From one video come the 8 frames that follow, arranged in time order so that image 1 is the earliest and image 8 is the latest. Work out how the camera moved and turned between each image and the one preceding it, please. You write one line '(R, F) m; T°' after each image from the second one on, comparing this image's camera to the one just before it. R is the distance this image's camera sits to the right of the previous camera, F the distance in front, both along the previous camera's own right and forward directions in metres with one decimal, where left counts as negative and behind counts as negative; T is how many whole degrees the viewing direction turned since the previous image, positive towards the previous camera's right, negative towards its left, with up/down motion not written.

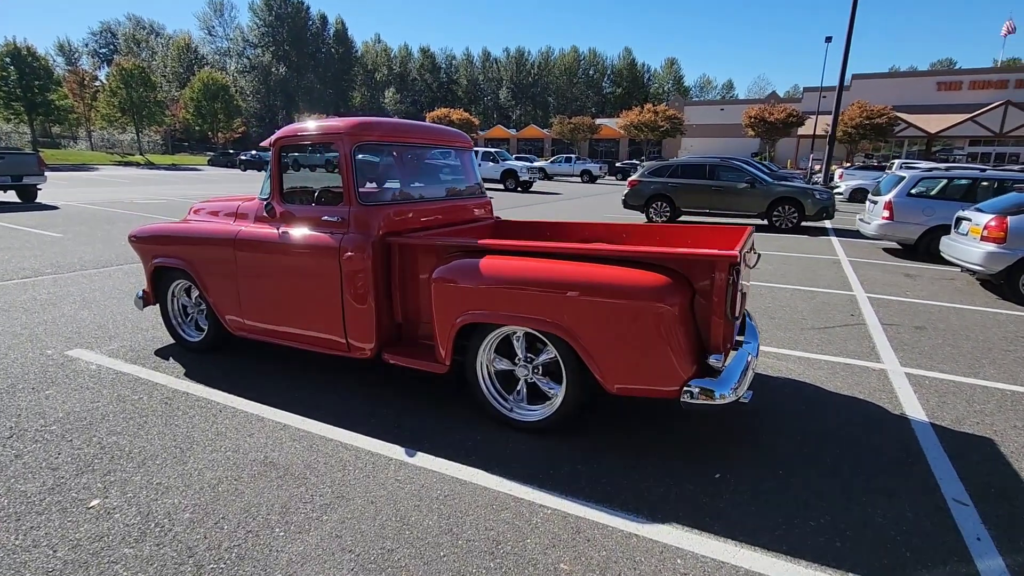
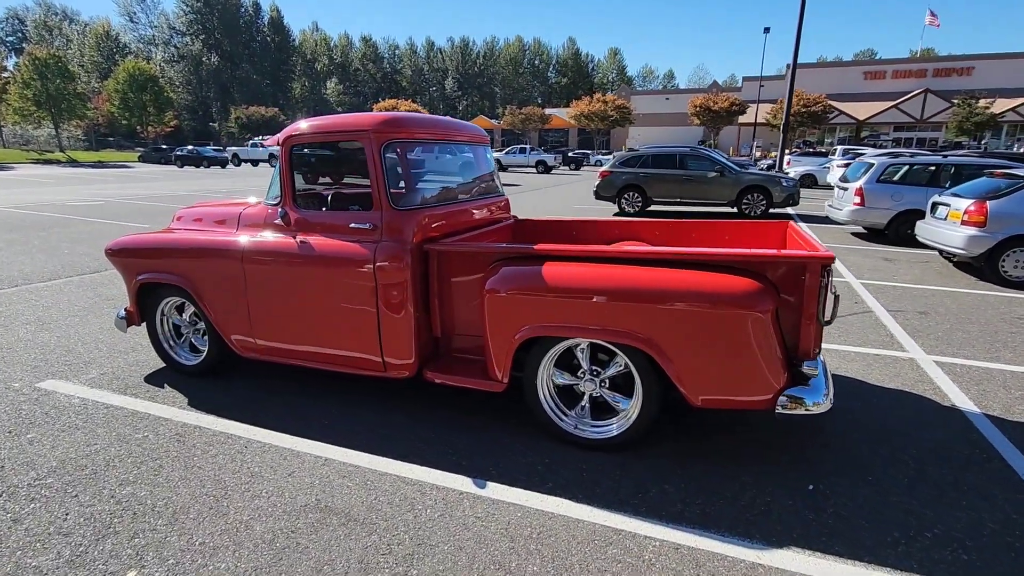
(-0.6, +0.3) m; +5°
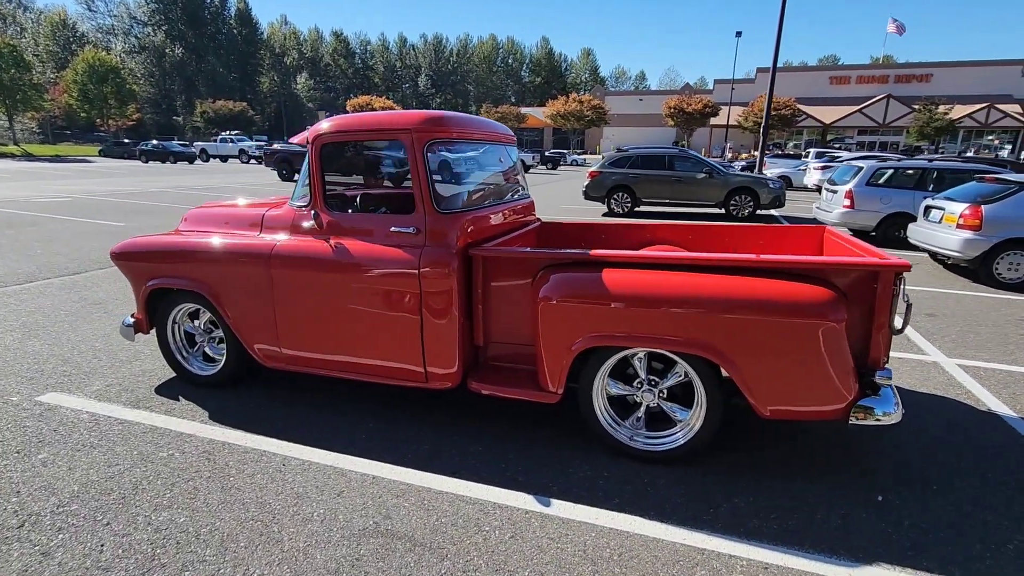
(-0.5, +0.1) m; +3°
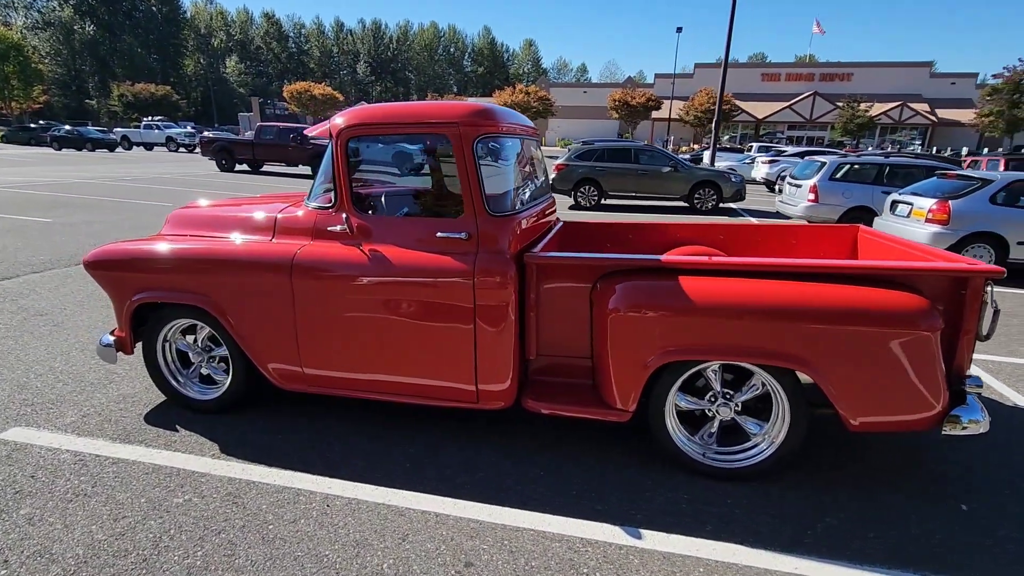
(-0.6, +0.3) m; +6°
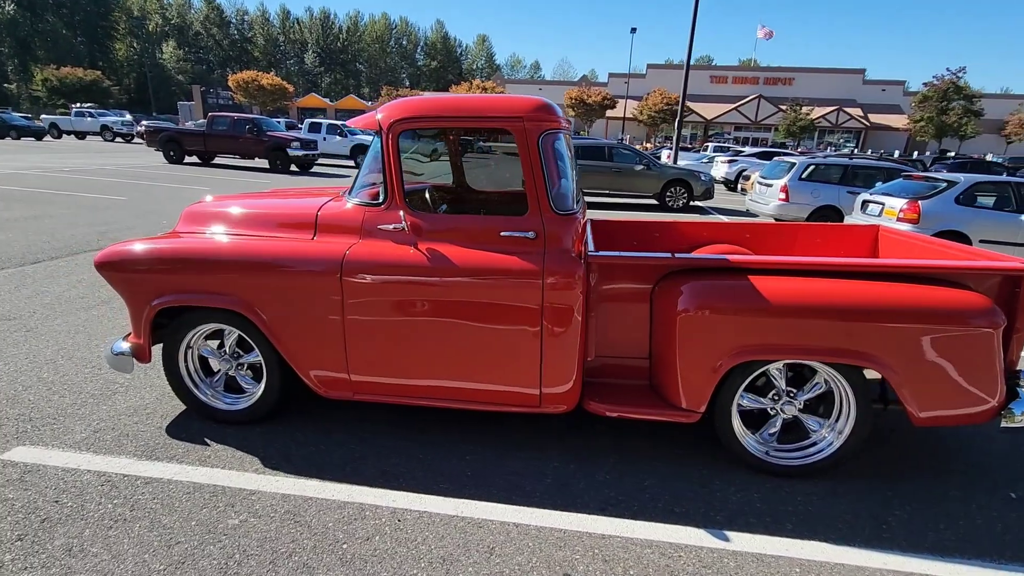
(-0.6, +0.1) m; +5°
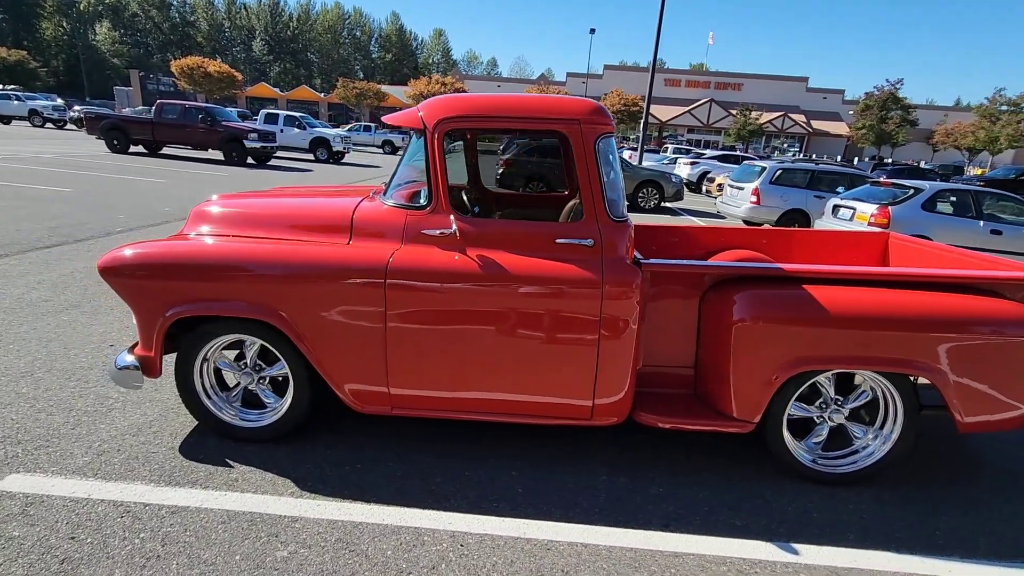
(-0.5, +0.1) m; +5°
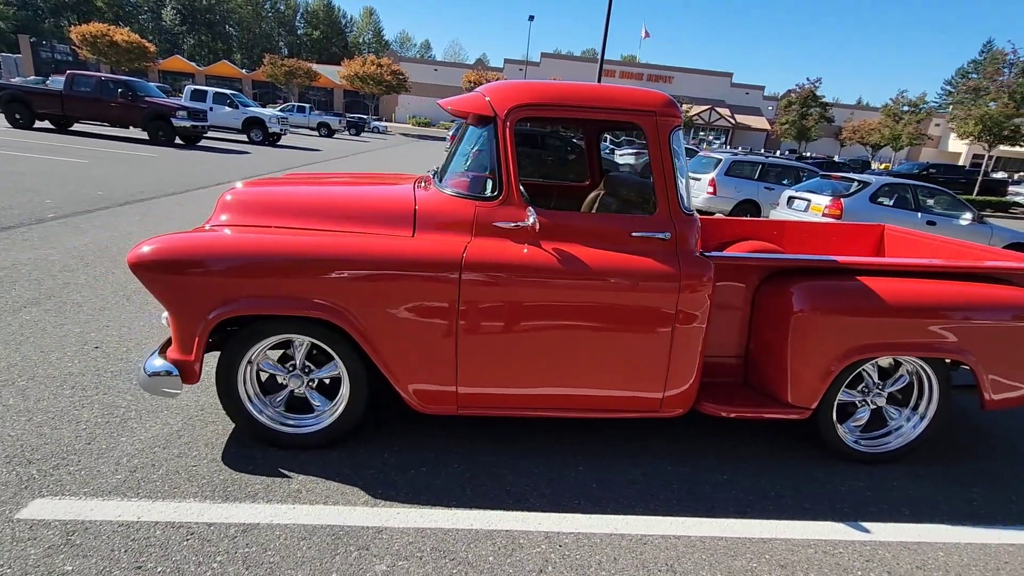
(-0.7, +0.1) m; +7°
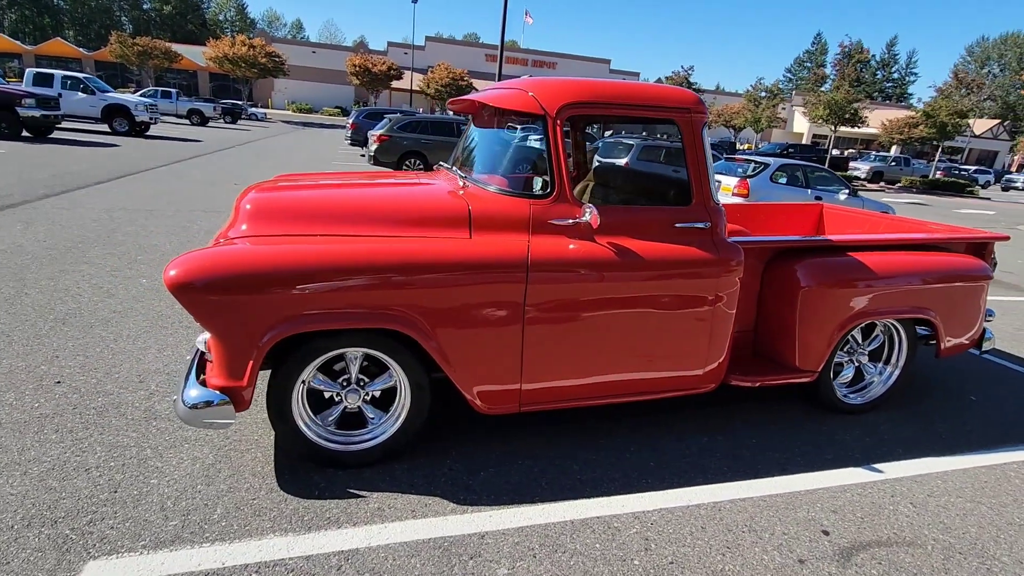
(-0.8, 0.0) m; +11°
